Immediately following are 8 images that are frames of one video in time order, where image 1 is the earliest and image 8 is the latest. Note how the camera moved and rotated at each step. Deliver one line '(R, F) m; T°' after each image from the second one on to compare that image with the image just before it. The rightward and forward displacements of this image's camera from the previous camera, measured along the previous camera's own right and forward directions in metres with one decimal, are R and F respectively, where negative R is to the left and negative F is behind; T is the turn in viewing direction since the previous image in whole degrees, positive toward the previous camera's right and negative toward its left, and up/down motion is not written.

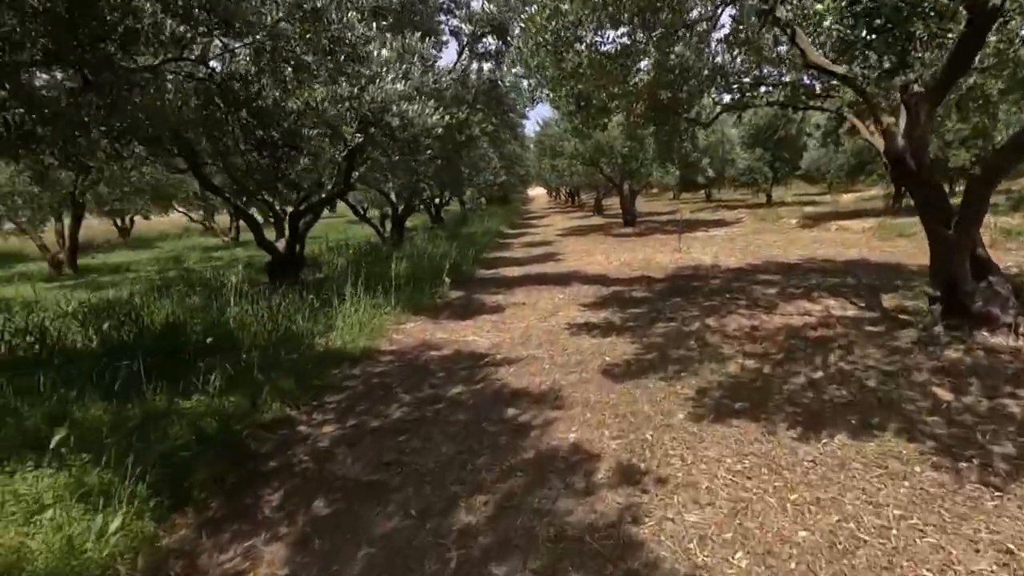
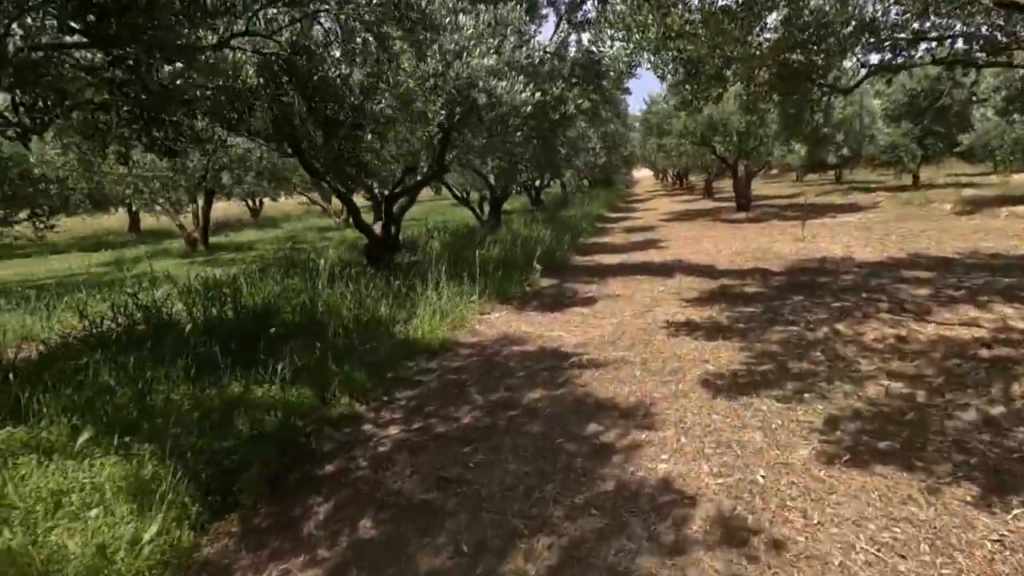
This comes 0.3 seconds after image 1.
(+0.1, +0.6) m; -11°
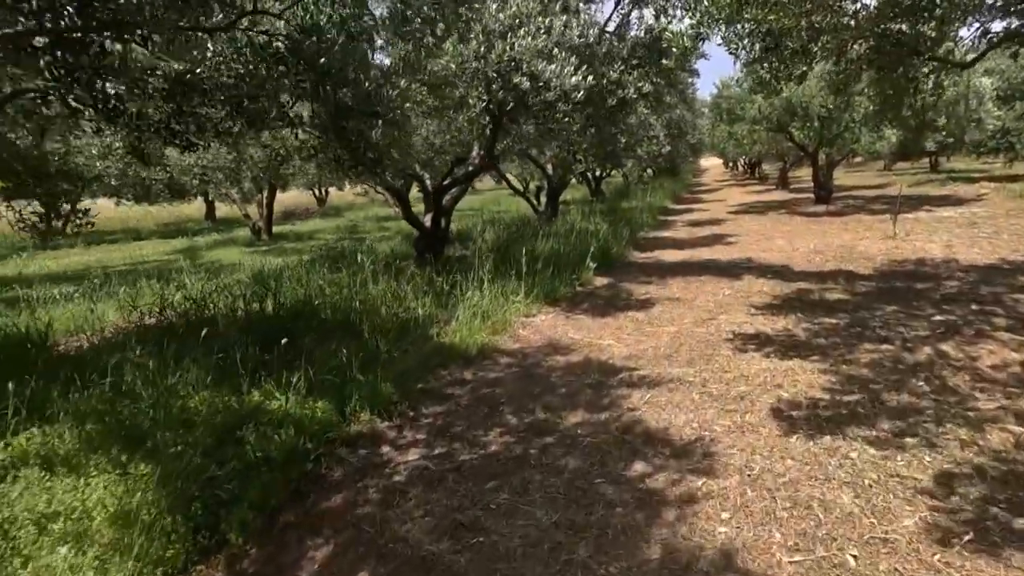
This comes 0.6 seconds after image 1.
(+0.2, +0.6) m; -6°
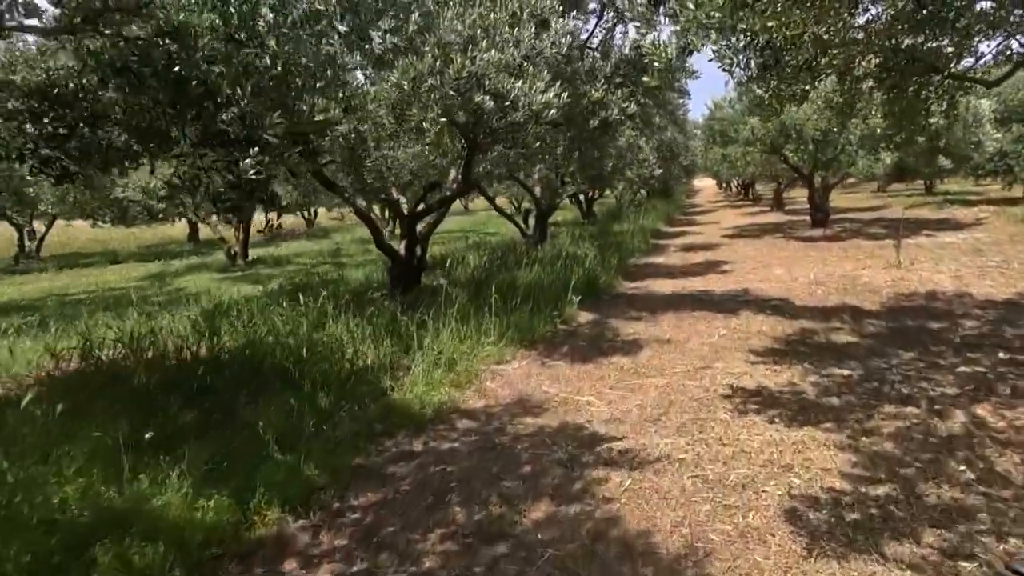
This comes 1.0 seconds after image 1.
(+0.3, +0.9) m; 0°
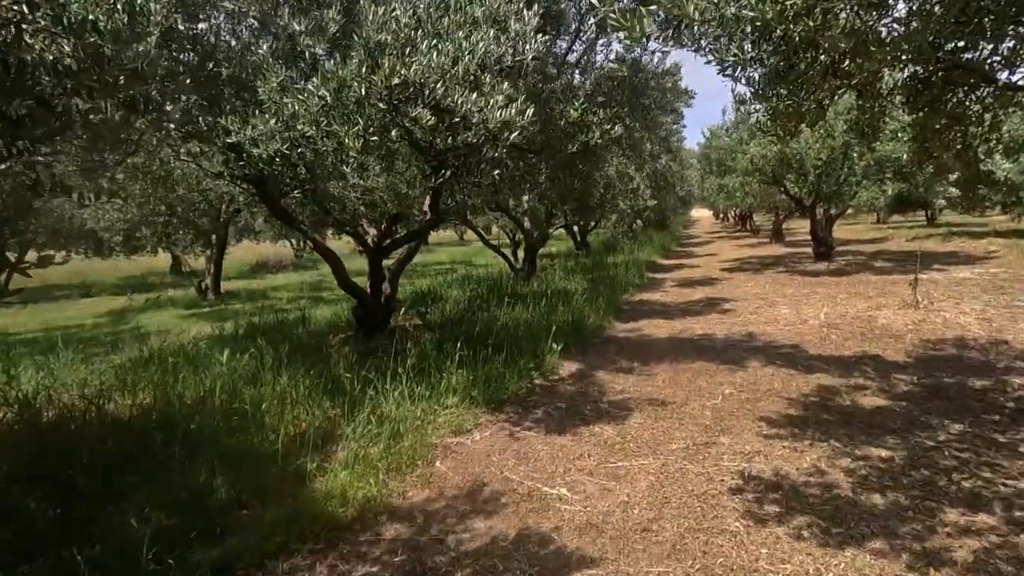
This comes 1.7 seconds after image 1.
(+0.4, +1.2) m; 0°
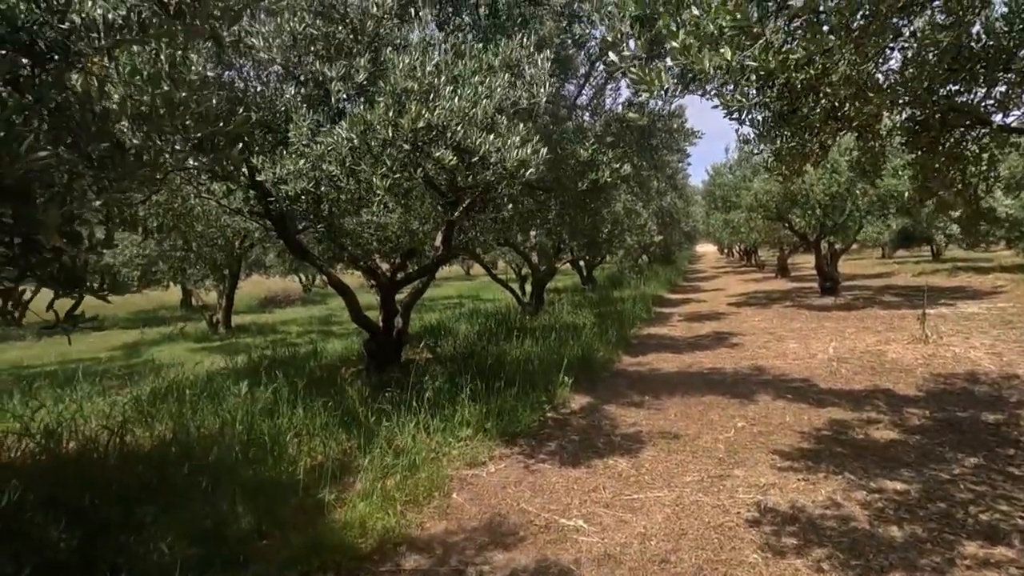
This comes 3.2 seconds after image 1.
(-0.1, -0.2) m; -1°
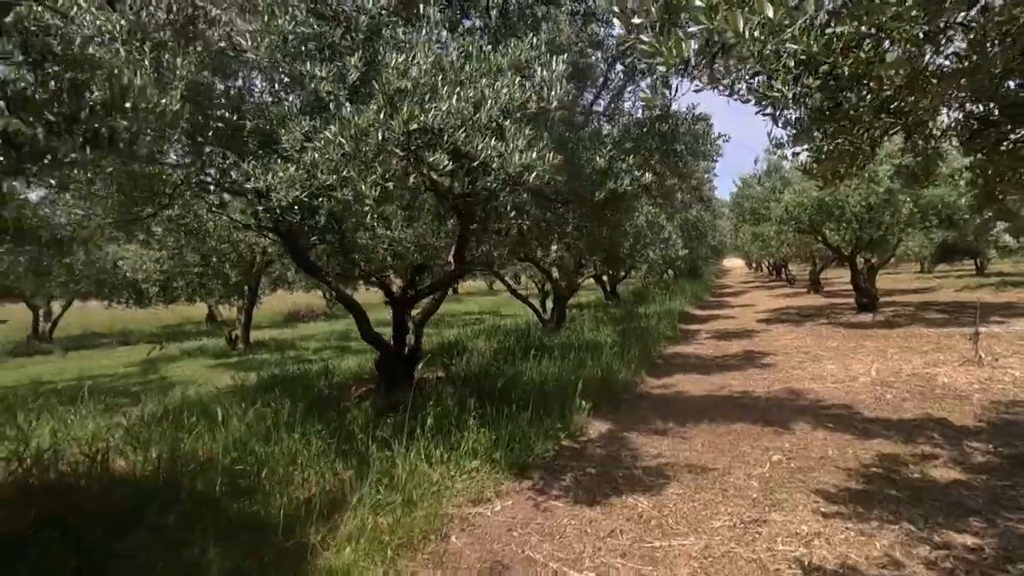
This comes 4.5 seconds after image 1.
(+0.2, +0.5) m; -3°
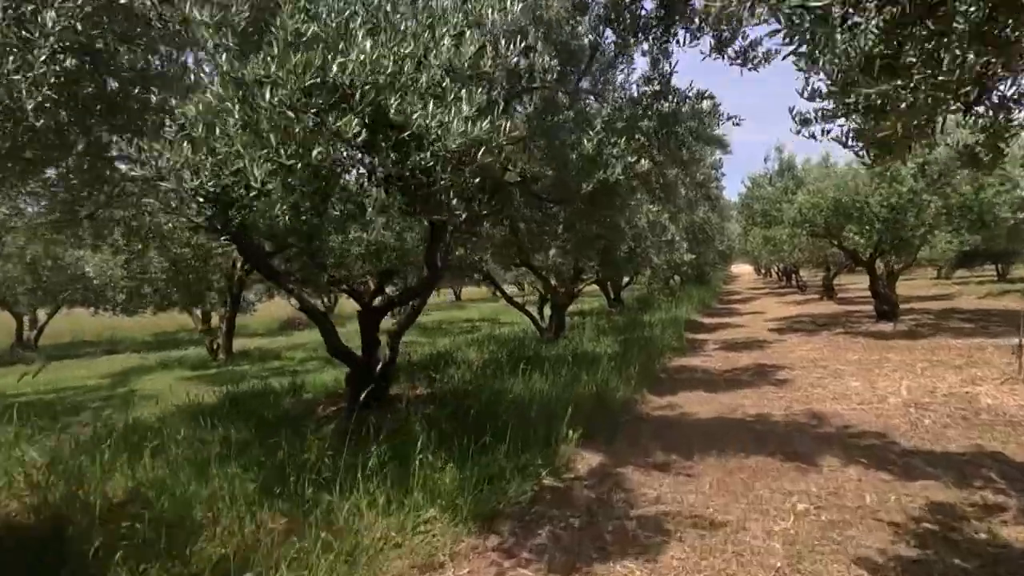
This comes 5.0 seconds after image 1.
(+0.4, +1.1) m; -1°
